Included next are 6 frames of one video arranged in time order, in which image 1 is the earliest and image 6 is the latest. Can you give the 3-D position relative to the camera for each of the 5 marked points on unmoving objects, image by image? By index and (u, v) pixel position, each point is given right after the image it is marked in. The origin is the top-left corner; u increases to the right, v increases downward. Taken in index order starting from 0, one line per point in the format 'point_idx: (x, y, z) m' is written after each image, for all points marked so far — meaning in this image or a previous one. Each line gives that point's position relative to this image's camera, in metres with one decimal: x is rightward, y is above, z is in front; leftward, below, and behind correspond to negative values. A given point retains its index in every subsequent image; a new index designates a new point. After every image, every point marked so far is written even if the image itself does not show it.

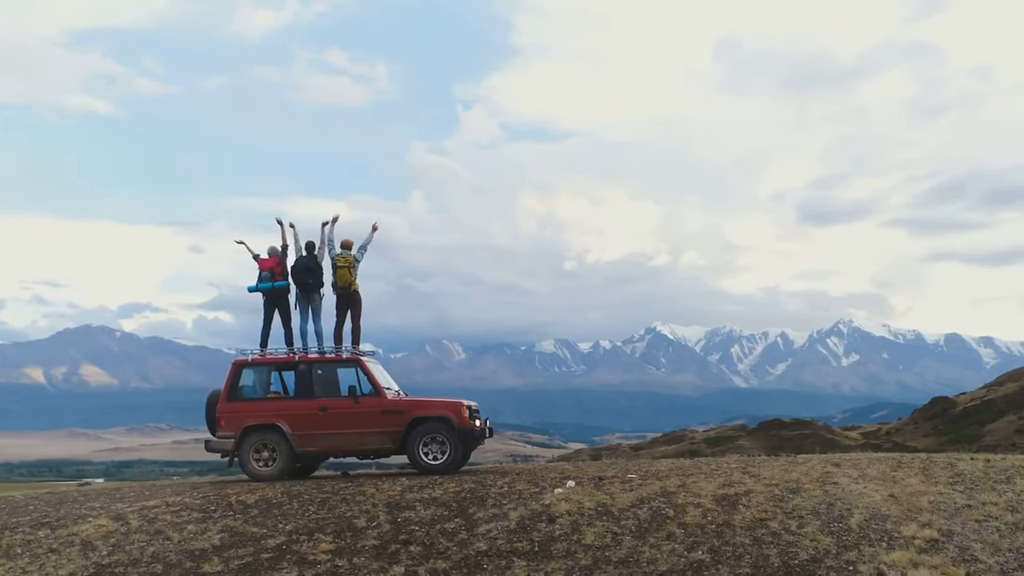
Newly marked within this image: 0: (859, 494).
0: (+5.0, -3.0, +13.0) m
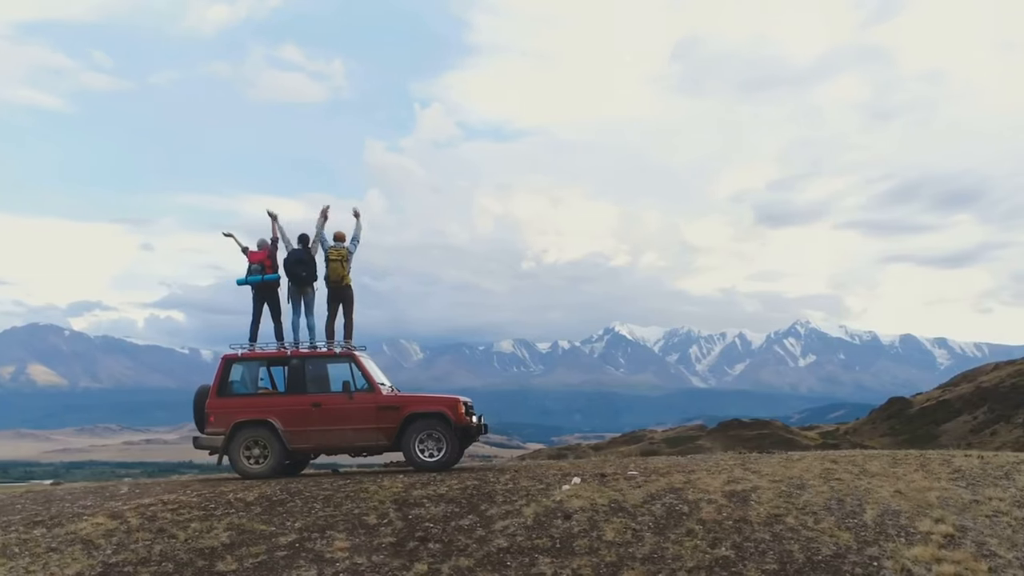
0: (+5.1, -2.9, +13.0) m
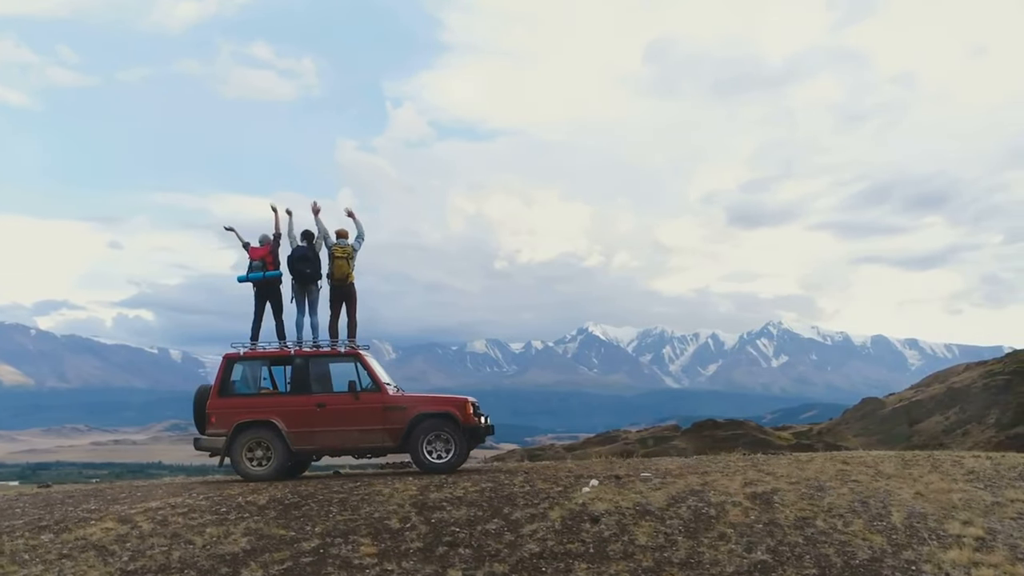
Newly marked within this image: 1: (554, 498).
0: (+5.3, -2.9, +12.9) m
1: (+0.5, -2.8, +11.8) m
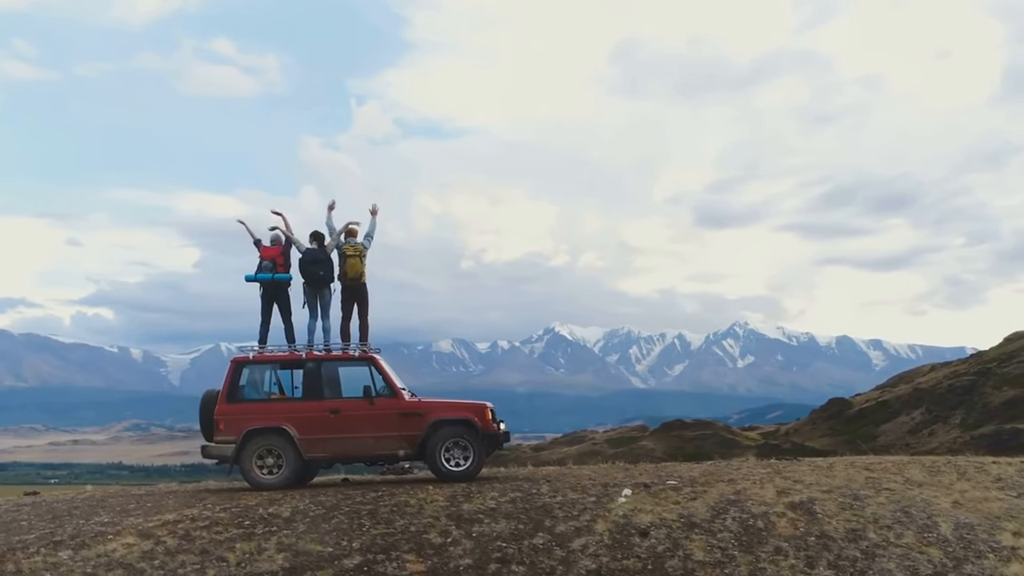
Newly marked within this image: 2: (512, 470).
0: (+5.7, -3.0, +12.6) m
1: (+1.0, -2.8, +11.4) m
2: (0.0, -3.4, +16.7) m
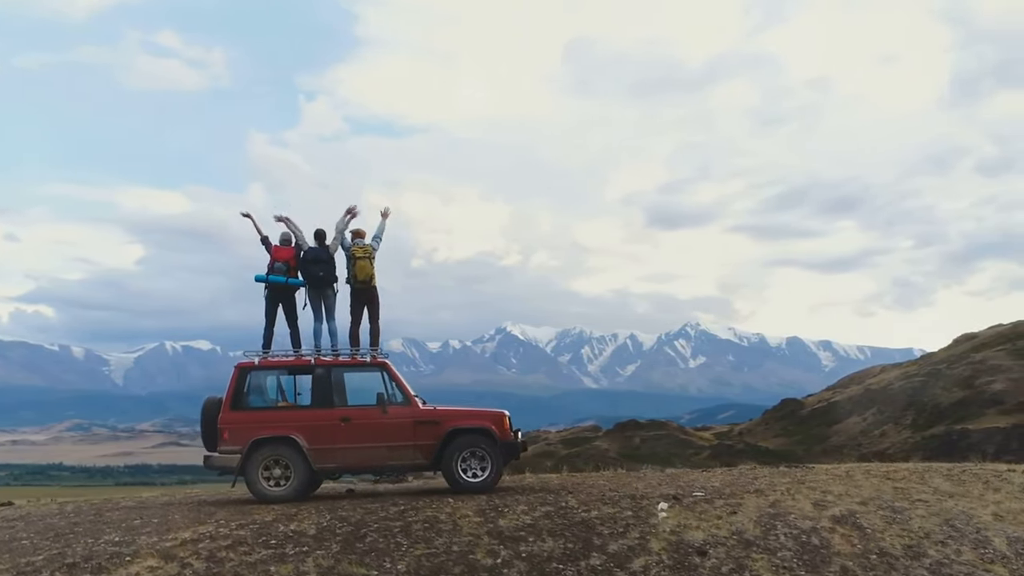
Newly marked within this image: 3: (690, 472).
0: (+6.1, -3.1, +12.4) m
1: (+1.5, -2.9, +10.9) m
2: (+0.2, -3.5, +16.2) m
3: (+3.4, -3.6, +17.5) m
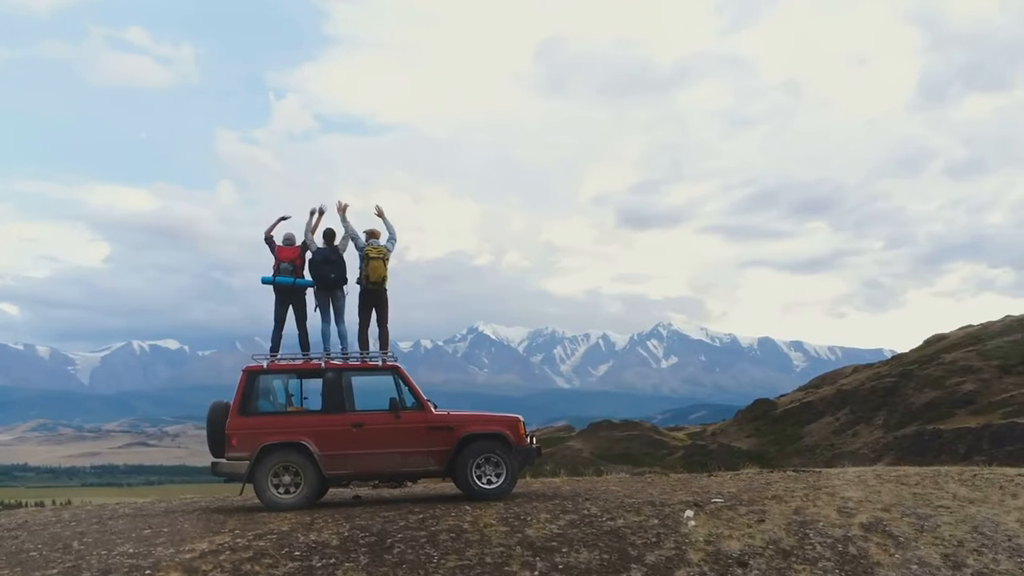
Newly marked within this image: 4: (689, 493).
0: (+6.4, -3.1, +12.3) m
1: (+1.8, -2.9, +10.7) m
2: (+0.4, -3.5, +15.9) m
3: (+3.6, -3.6, +17.4) m
4: (+2.8, -3.3, +14.5) m
